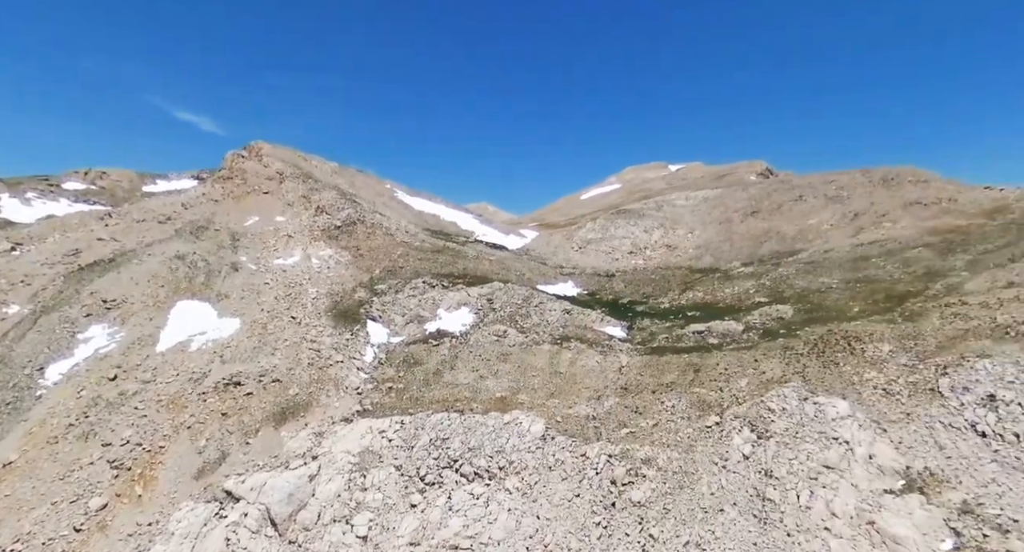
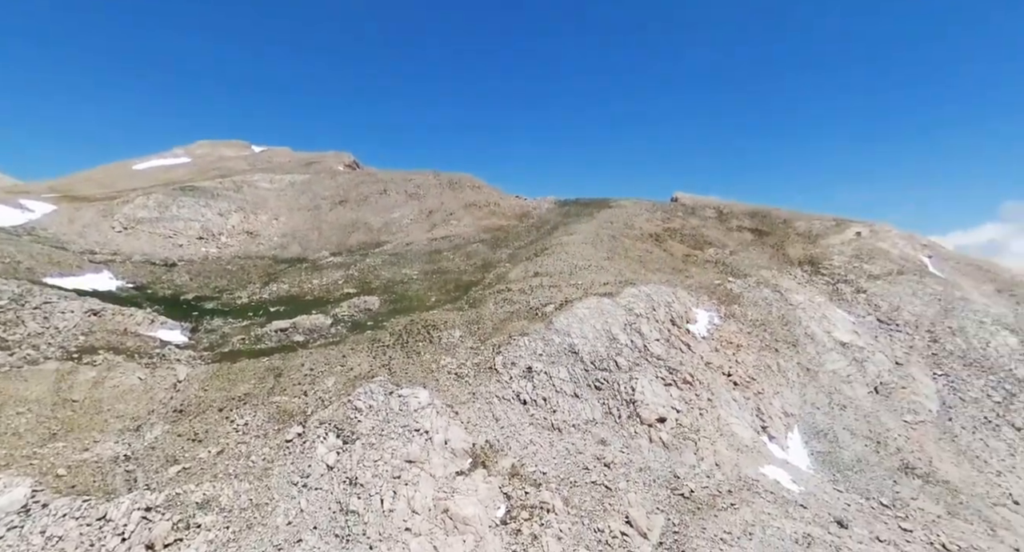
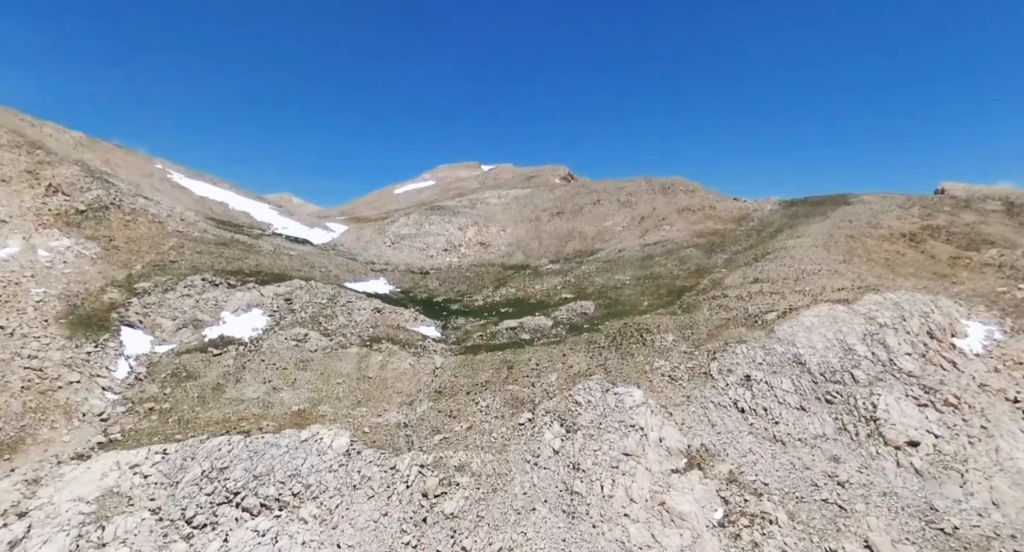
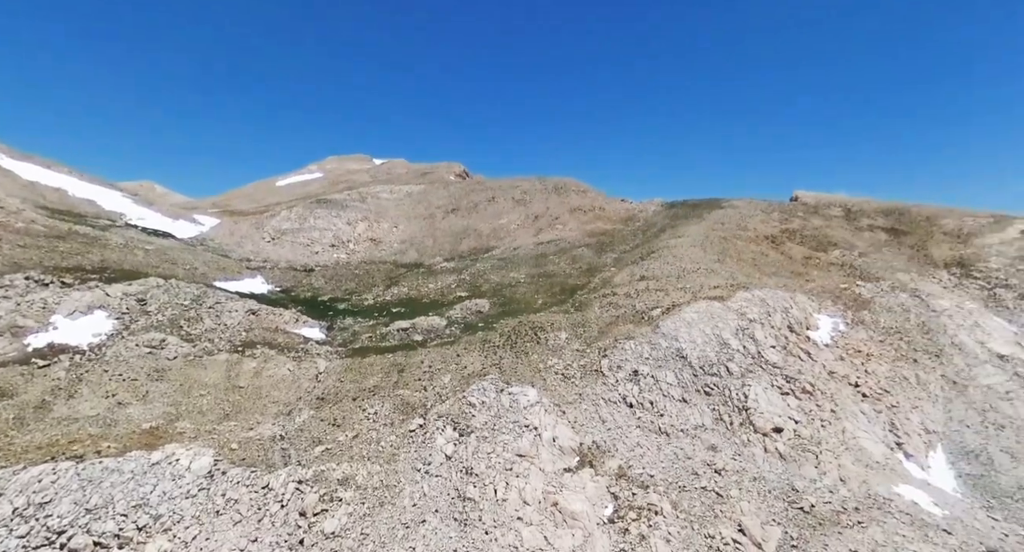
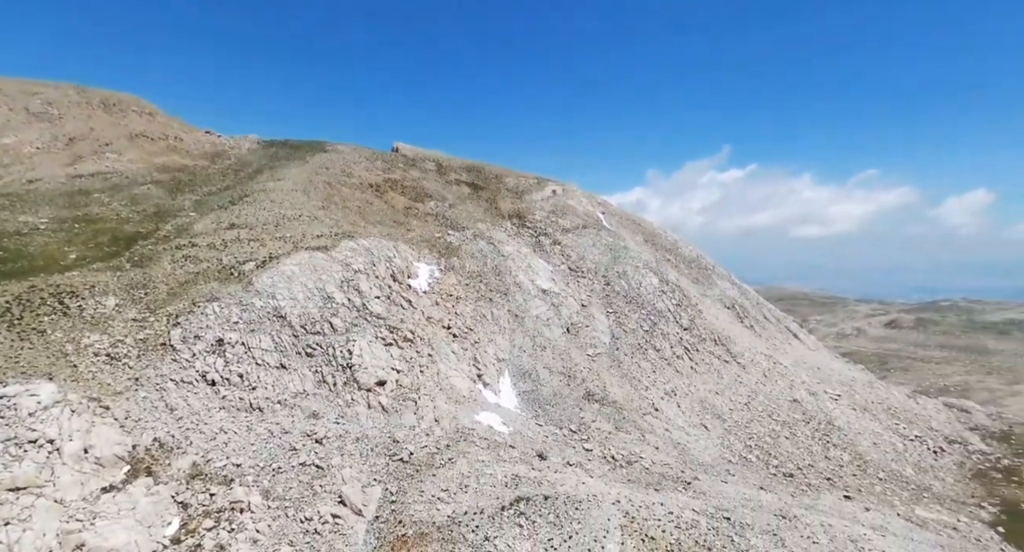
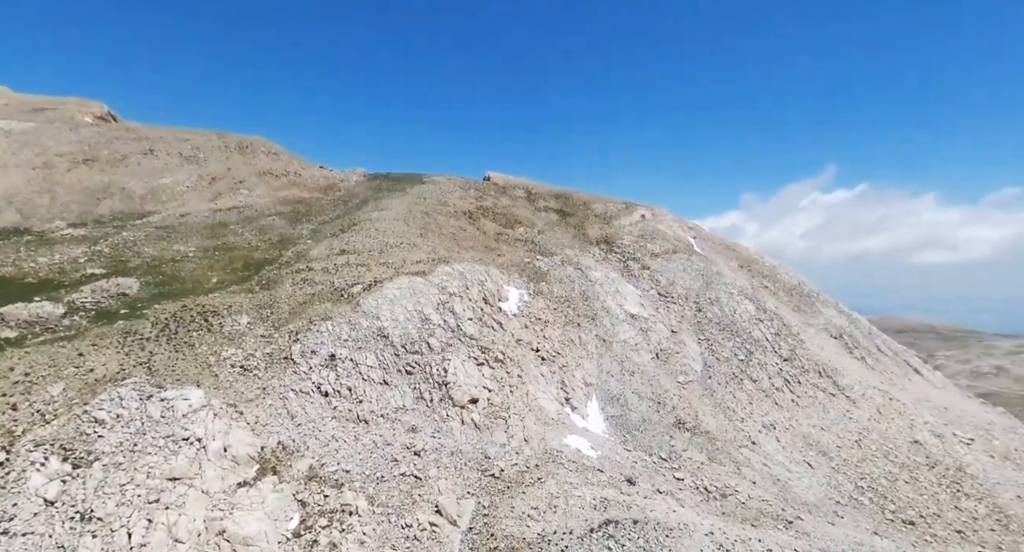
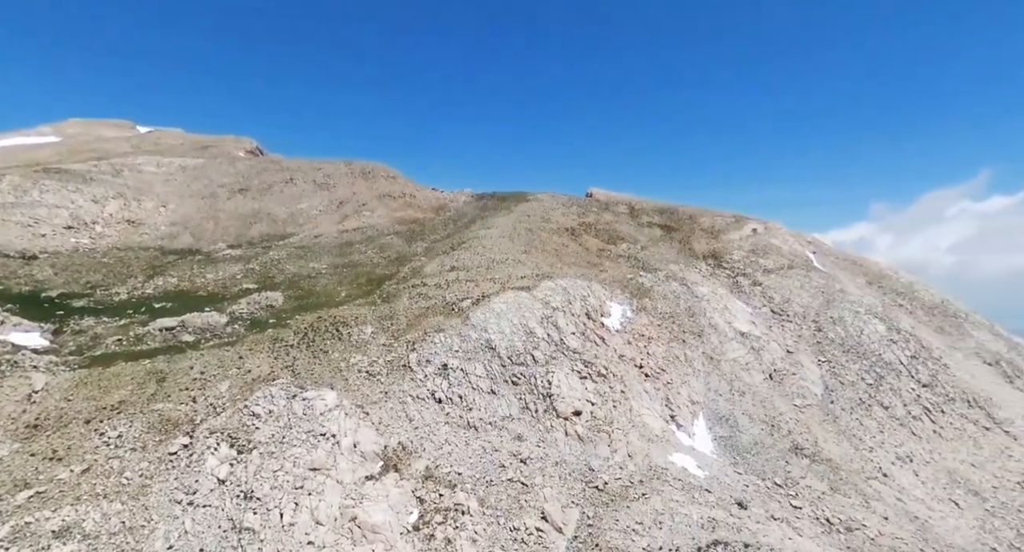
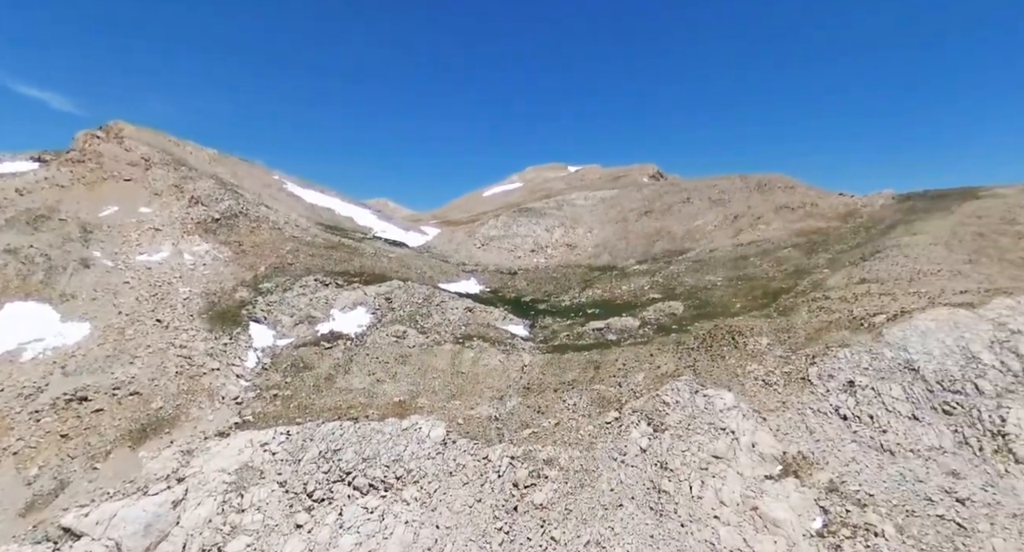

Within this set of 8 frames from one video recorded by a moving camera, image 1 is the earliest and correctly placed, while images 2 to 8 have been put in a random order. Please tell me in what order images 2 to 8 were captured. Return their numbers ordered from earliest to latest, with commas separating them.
8, 3, 4, 2, 7, 6, 5
